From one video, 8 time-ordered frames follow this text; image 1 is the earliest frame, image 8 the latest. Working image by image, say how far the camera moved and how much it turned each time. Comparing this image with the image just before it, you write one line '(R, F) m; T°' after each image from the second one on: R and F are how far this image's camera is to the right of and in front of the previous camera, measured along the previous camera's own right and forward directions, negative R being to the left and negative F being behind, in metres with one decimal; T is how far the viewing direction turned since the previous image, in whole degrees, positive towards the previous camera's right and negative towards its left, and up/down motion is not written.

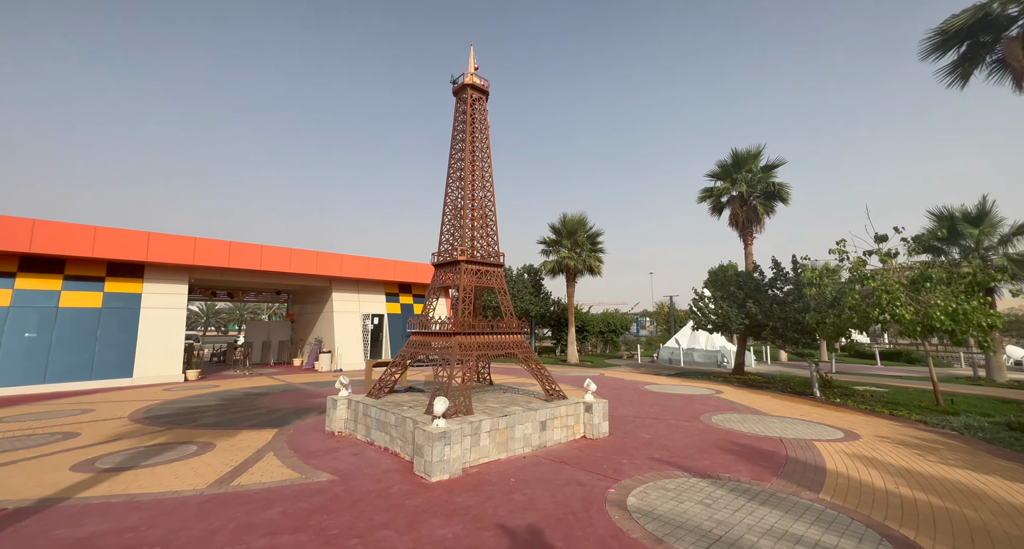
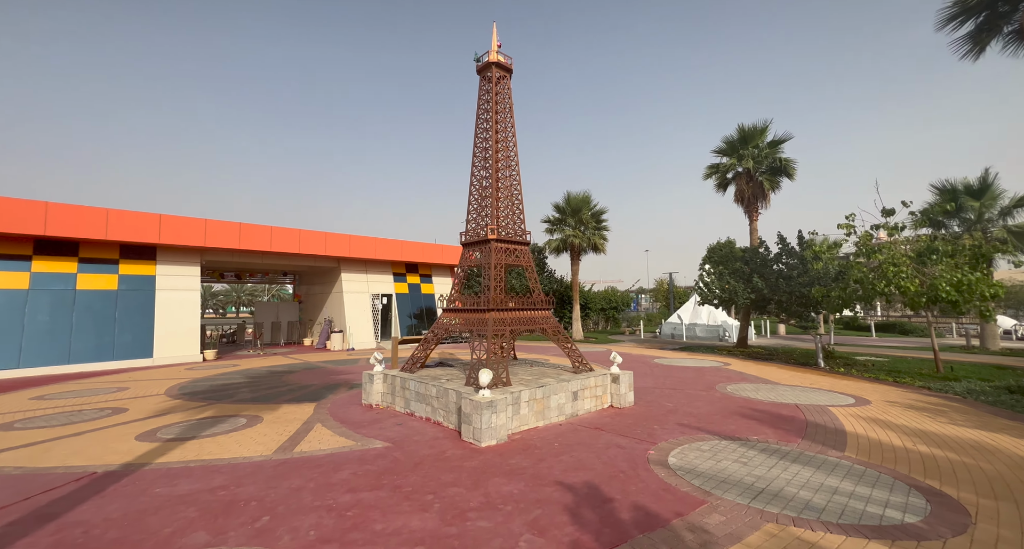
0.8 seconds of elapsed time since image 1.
(-0.8, -0.3) m; +1°
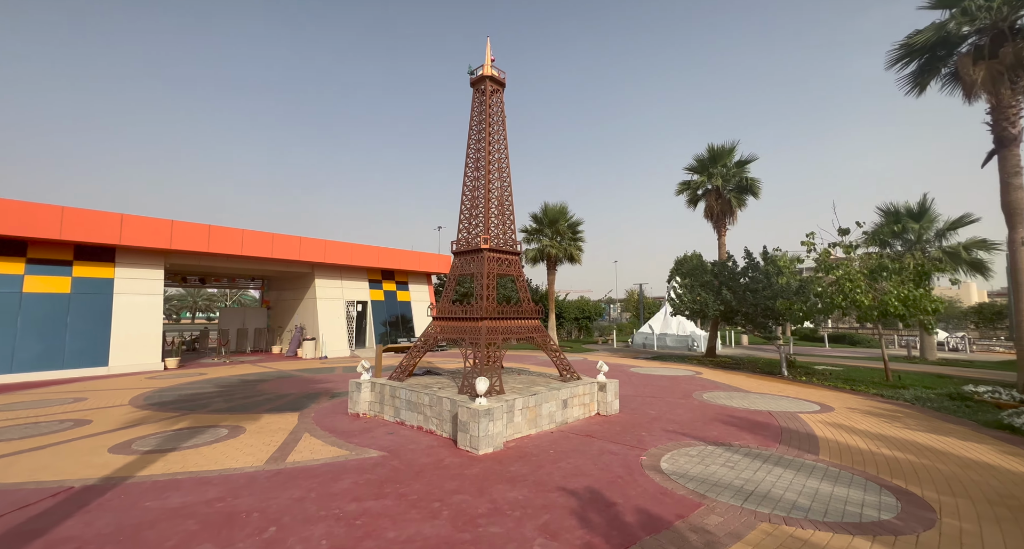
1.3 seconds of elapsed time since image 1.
(-0.5, -0.2) m; +4°
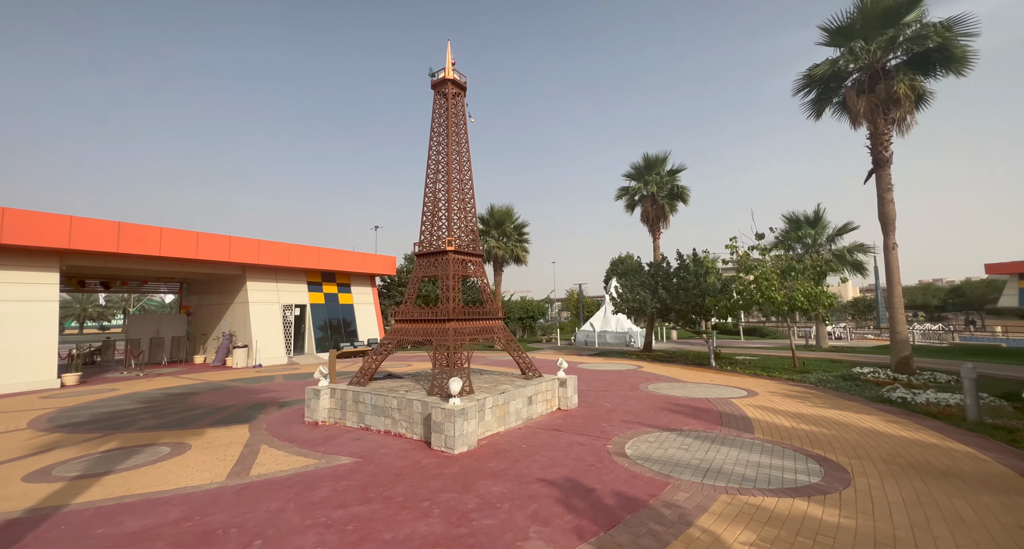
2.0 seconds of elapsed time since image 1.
(-0.7, -0.2) m; +9°
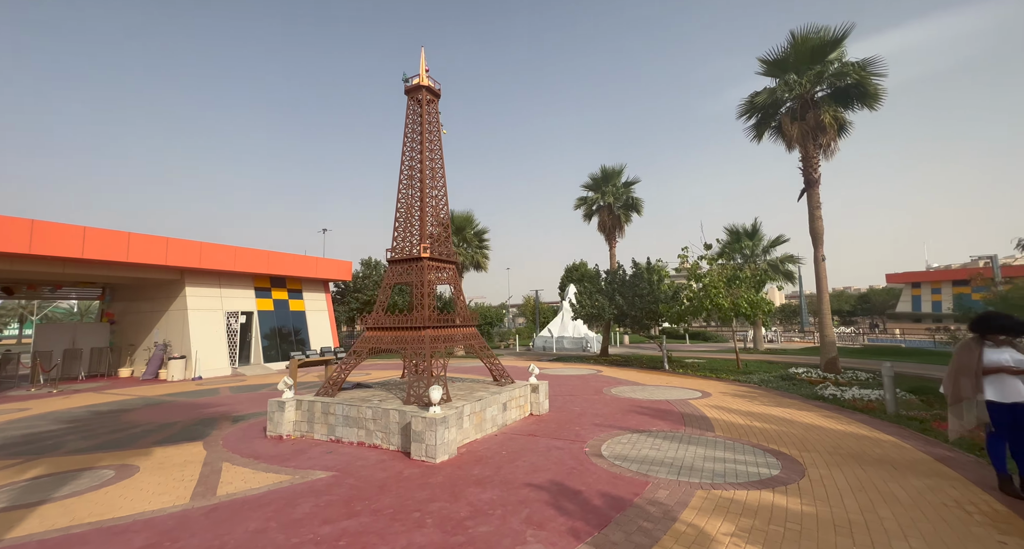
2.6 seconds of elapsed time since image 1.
(-0.5, -0.1) m; +7°
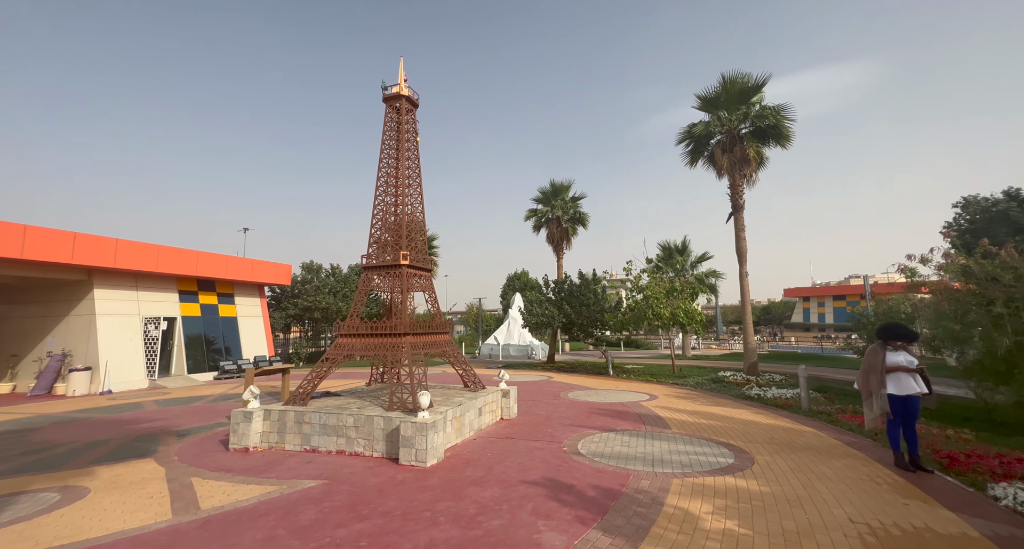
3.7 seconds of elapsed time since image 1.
(-1.0, -0.3) m; +9°
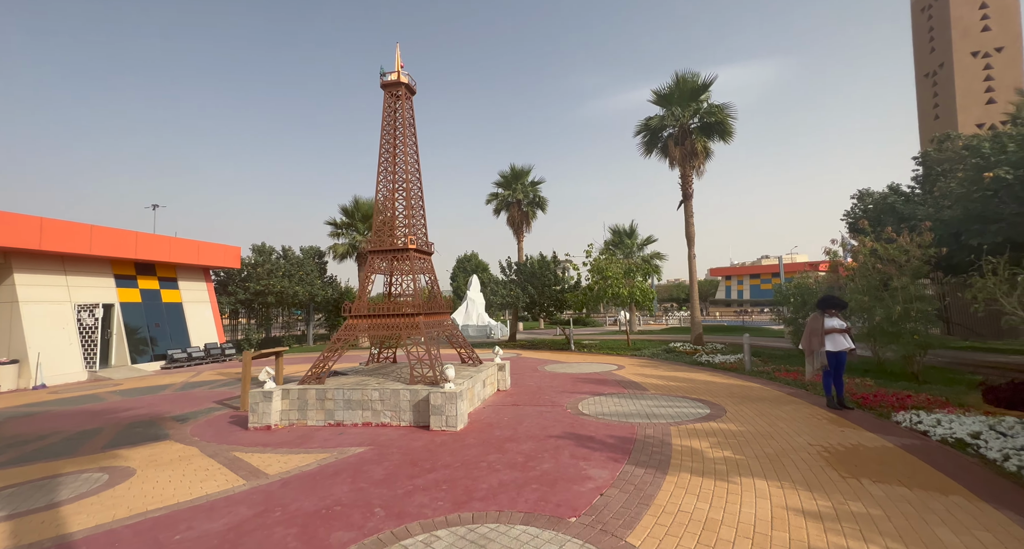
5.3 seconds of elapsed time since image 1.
(-1.6, -0.7) m; +9°
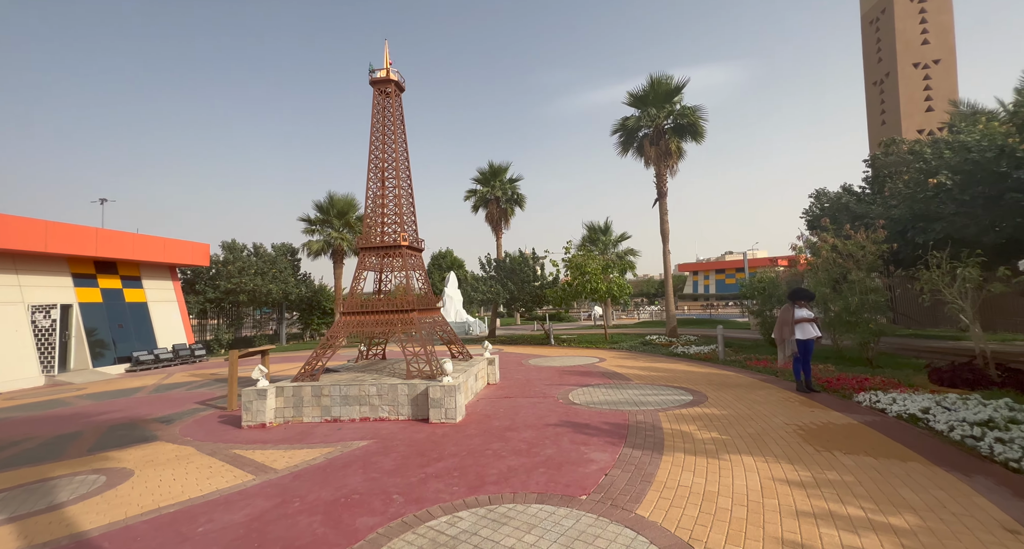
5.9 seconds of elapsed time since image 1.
(-0.5, -0.2) m; +4°
